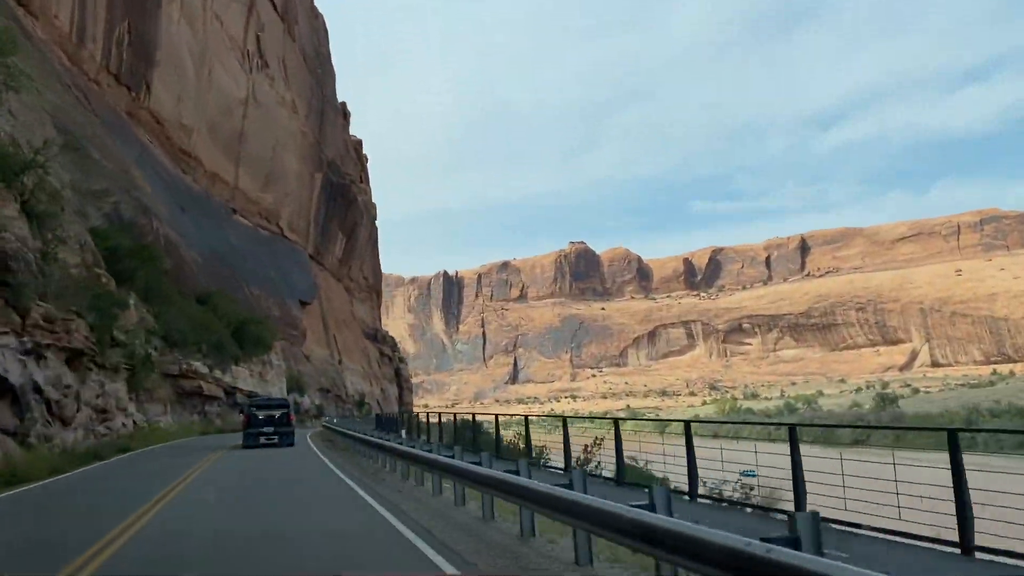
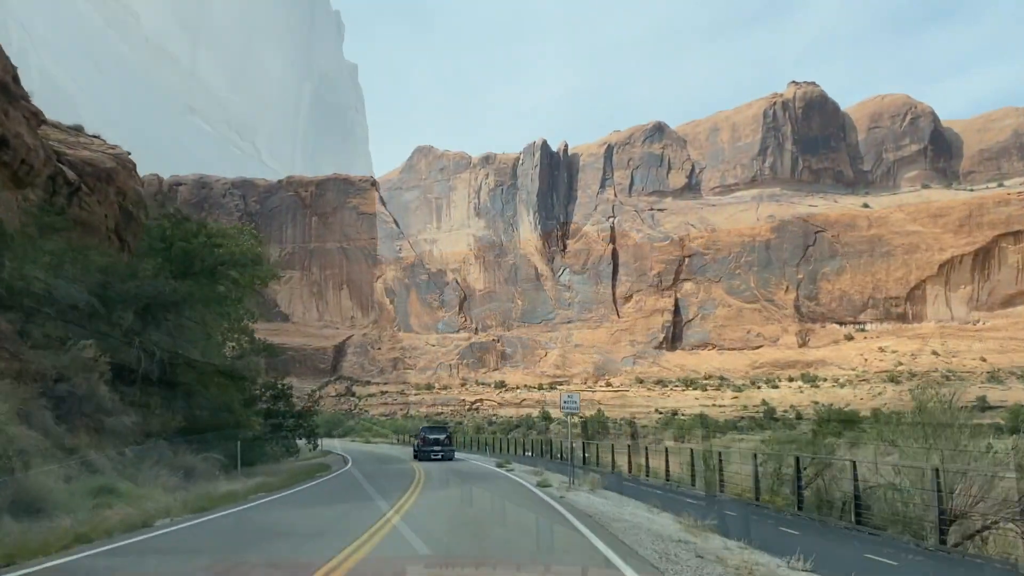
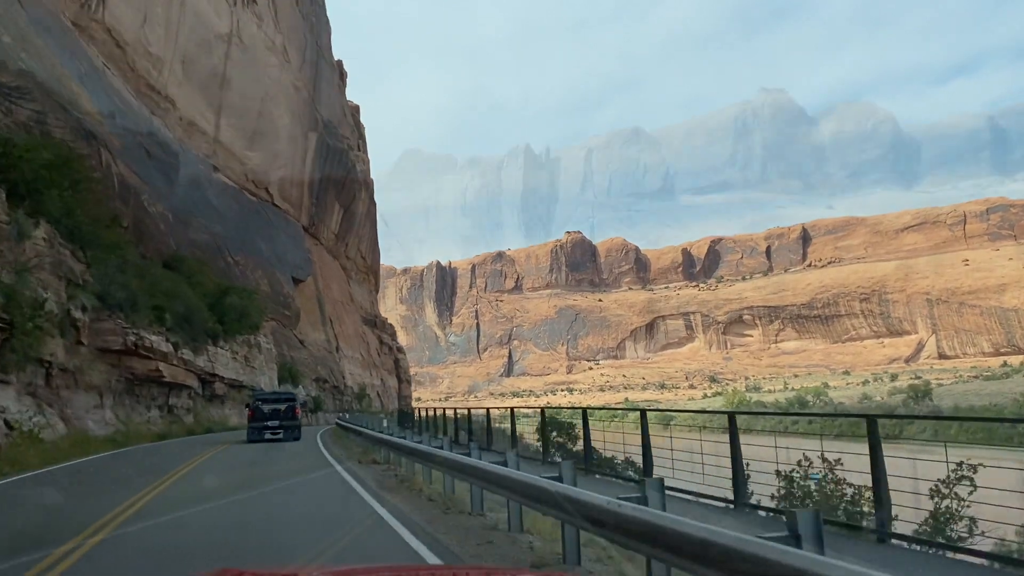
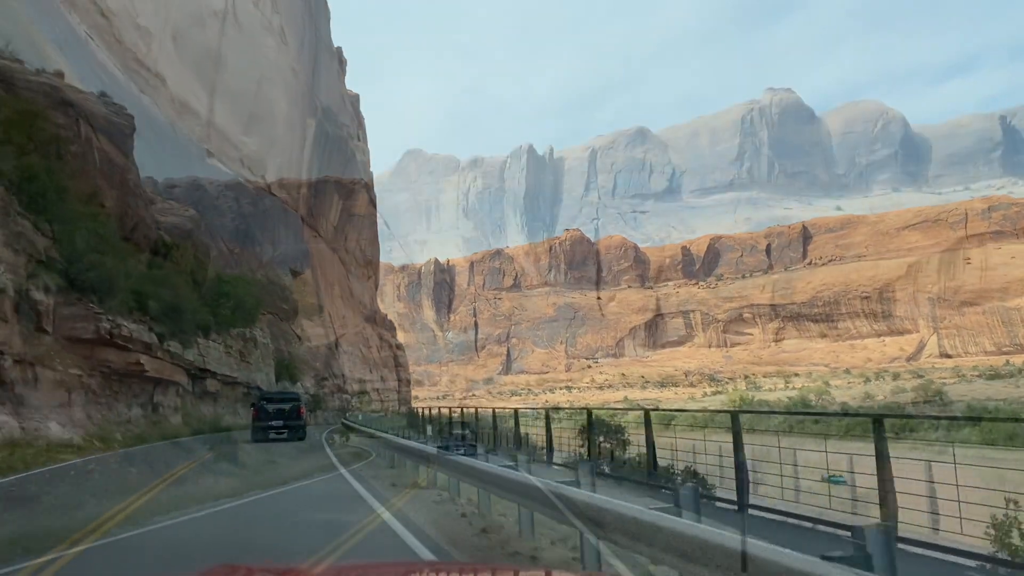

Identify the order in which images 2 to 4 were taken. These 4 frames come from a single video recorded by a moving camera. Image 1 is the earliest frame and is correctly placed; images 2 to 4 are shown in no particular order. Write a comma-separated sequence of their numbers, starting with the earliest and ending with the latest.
3, 4, 2
